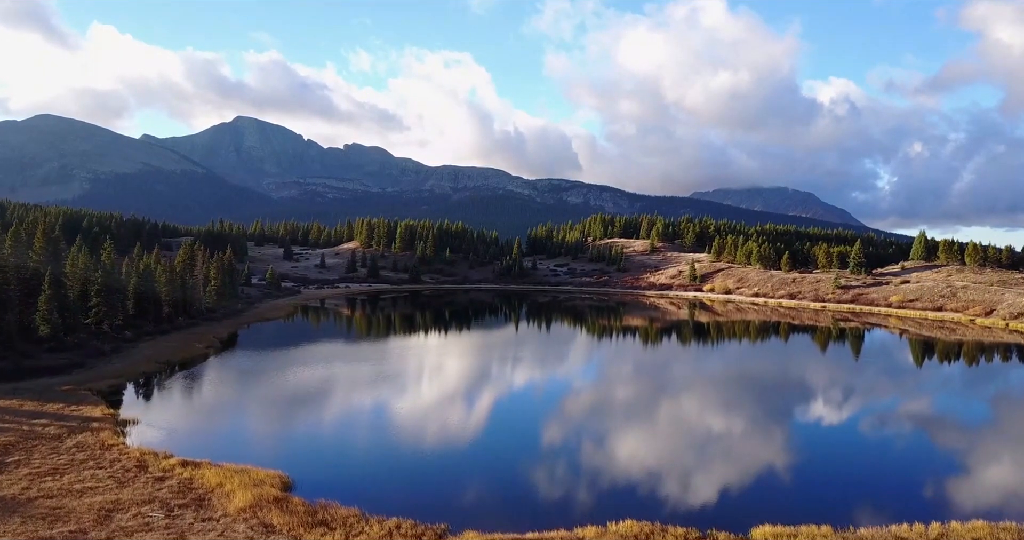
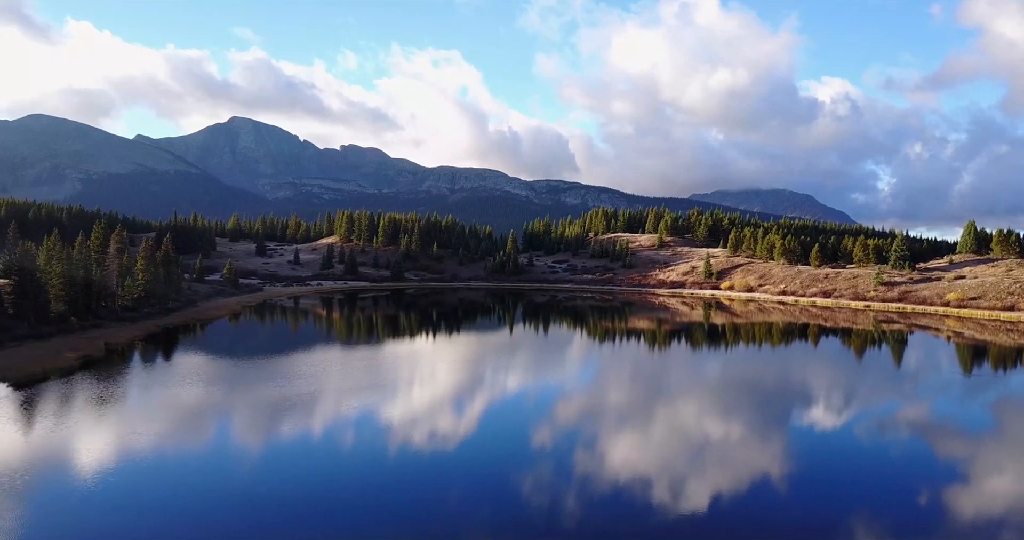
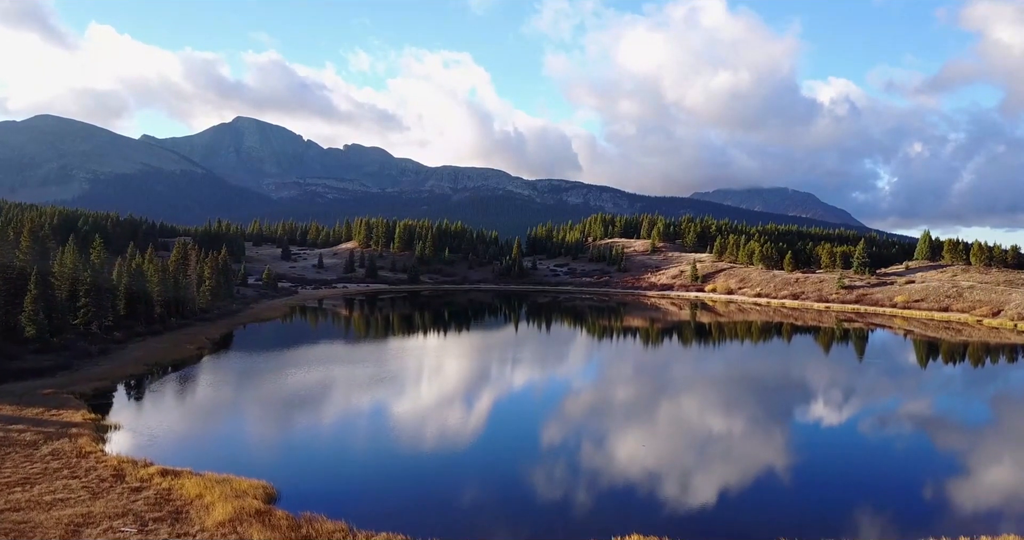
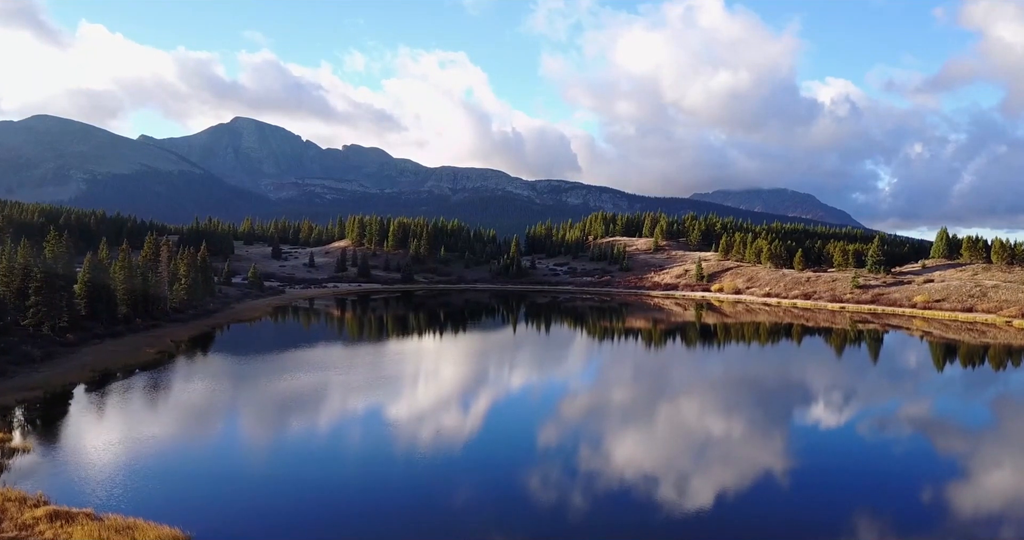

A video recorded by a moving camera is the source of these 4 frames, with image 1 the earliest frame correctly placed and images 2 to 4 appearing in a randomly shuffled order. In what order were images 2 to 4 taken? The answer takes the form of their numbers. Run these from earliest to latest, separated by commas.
3, 4, 2
